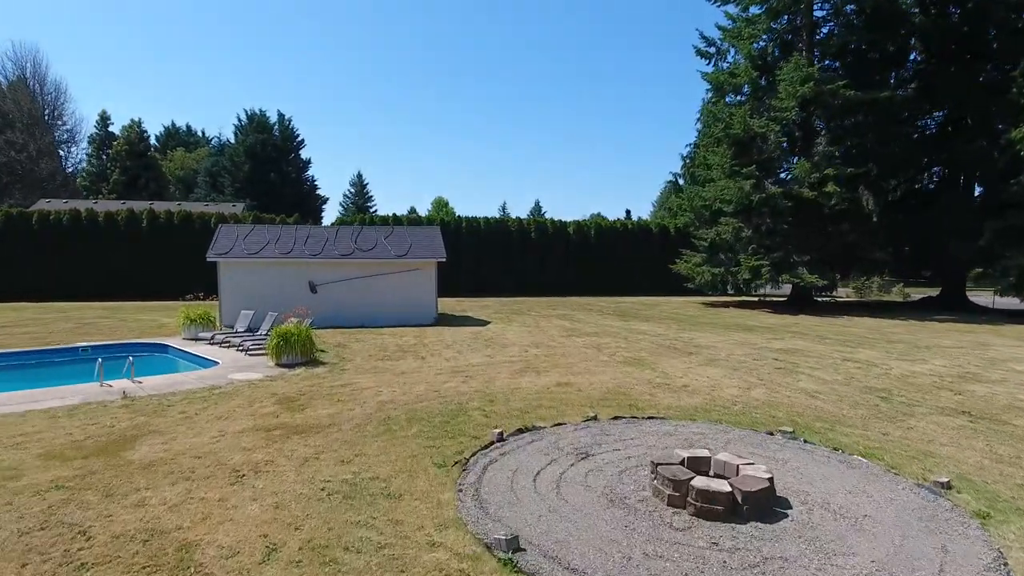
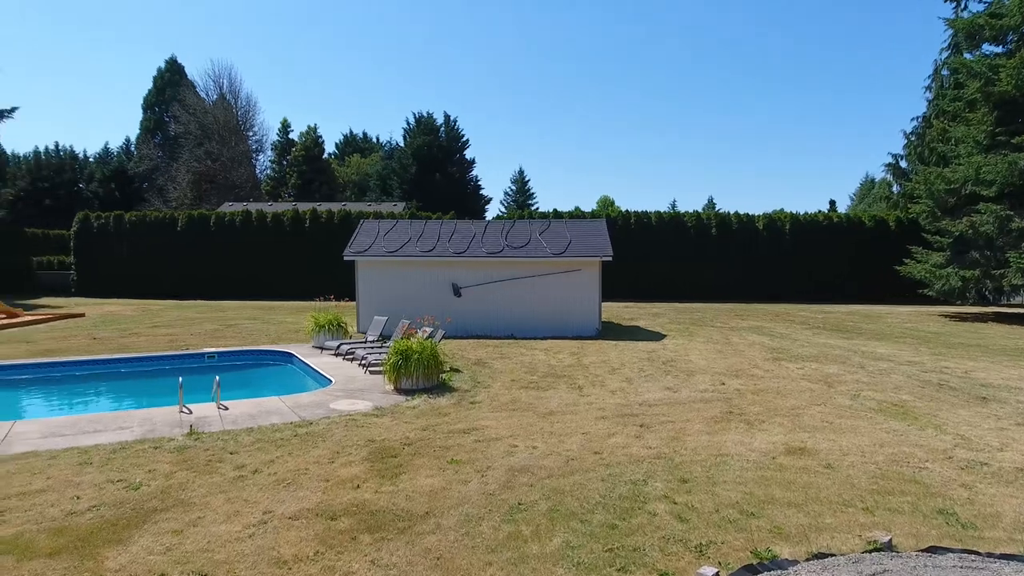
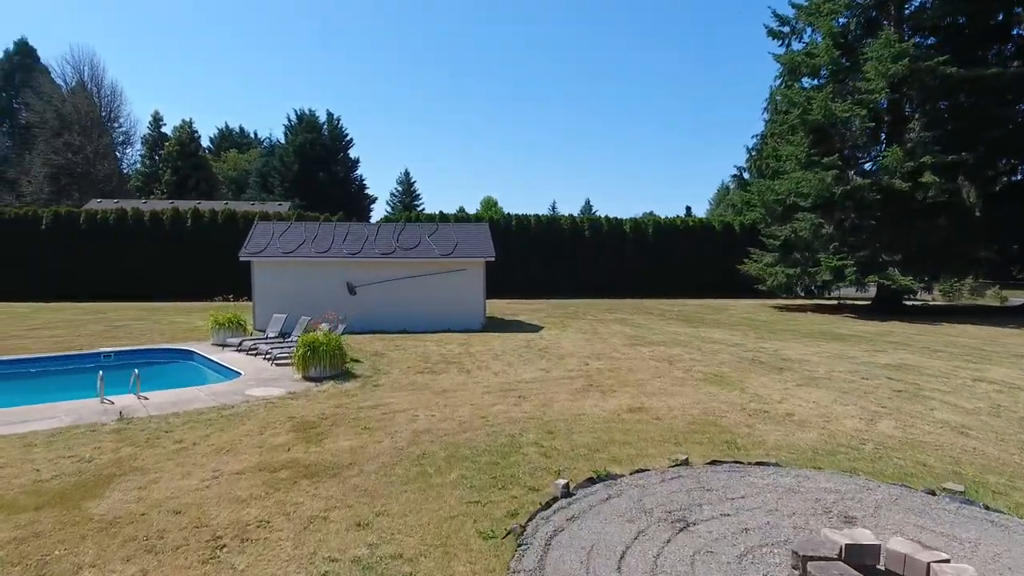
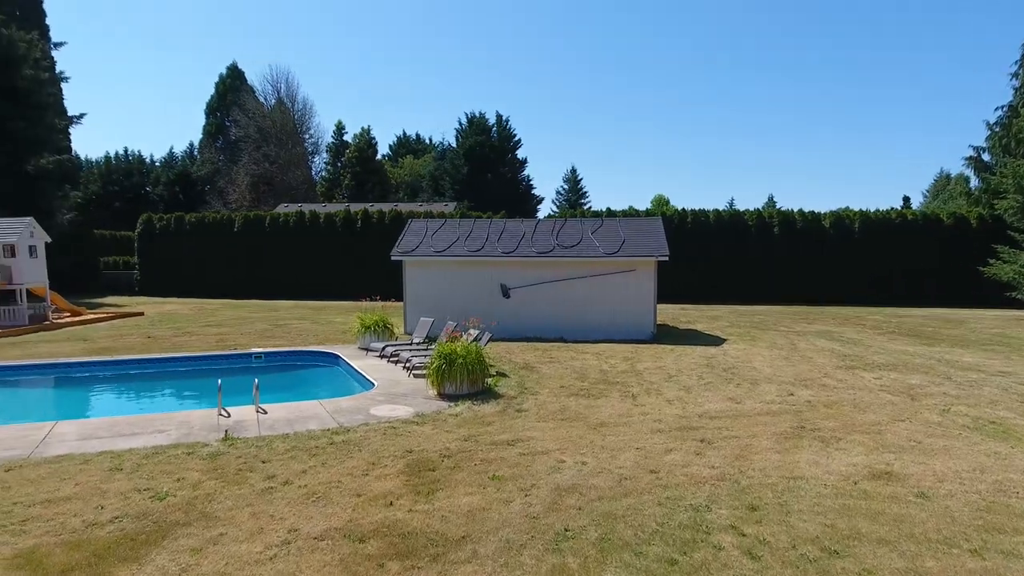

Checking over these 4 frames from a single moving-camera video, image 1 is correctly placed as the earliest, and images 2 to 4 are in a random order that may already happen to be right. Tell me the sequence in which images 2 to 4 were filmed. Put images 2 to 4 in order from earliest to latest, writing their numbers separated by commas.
3, 2, 4
